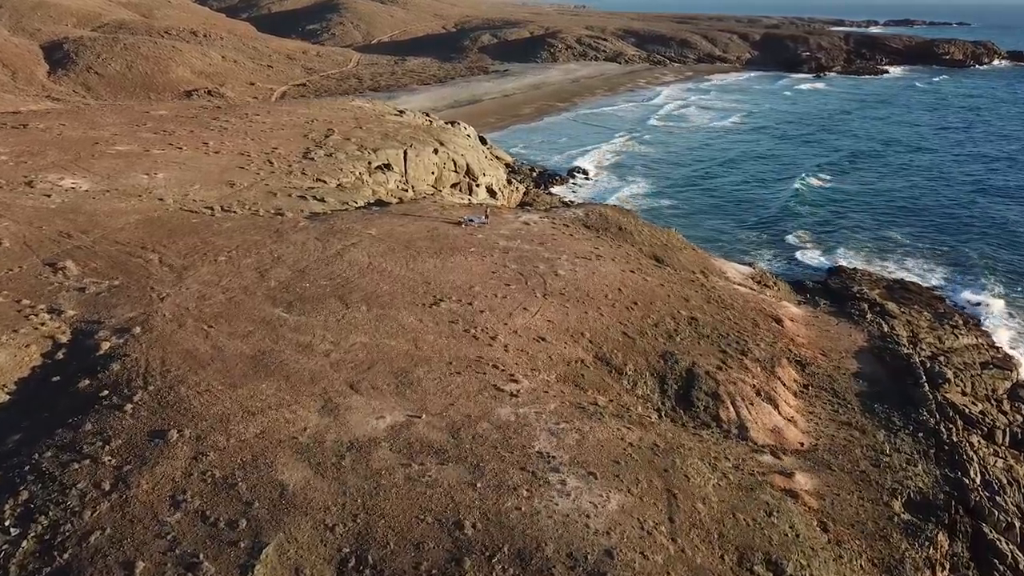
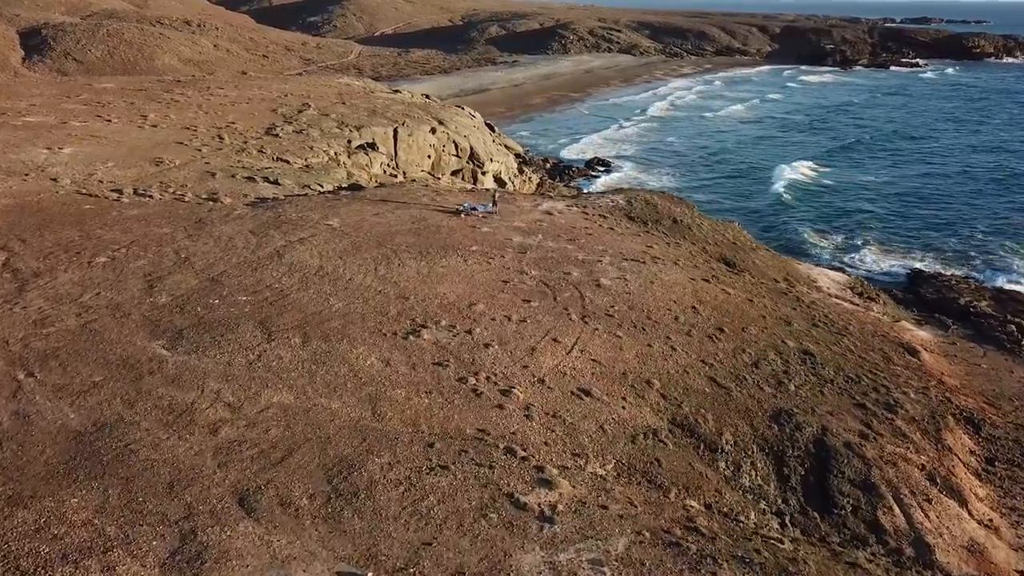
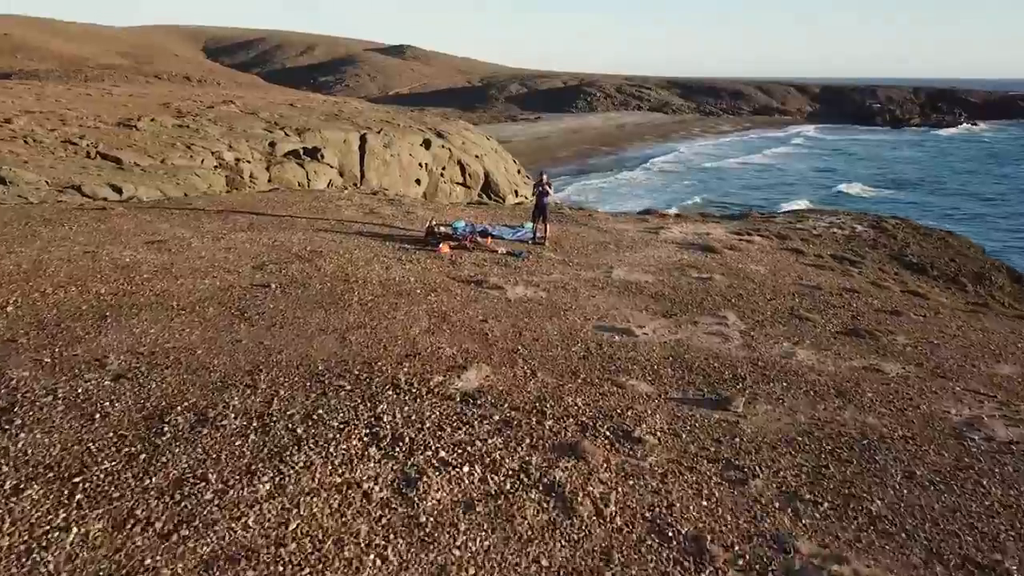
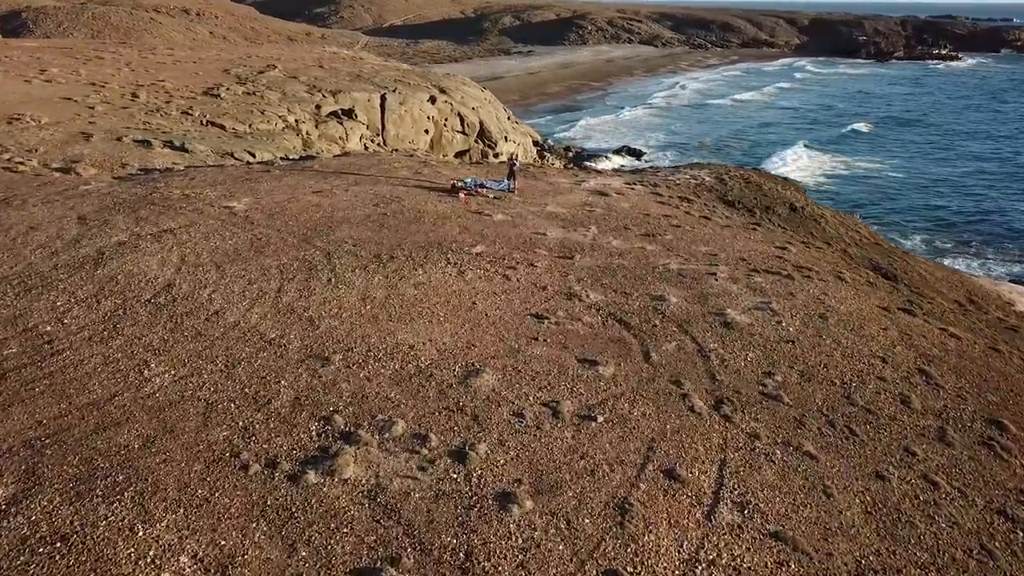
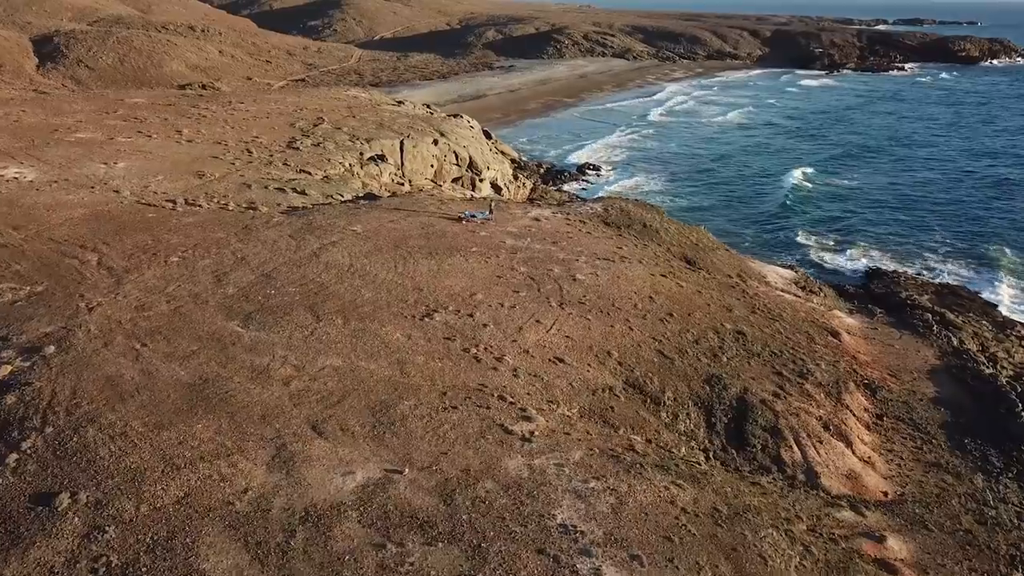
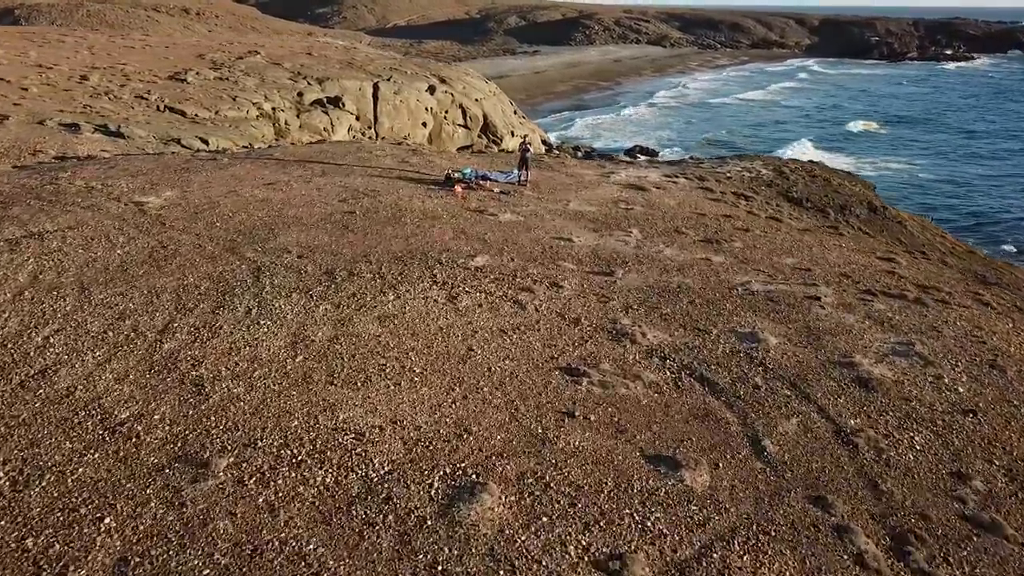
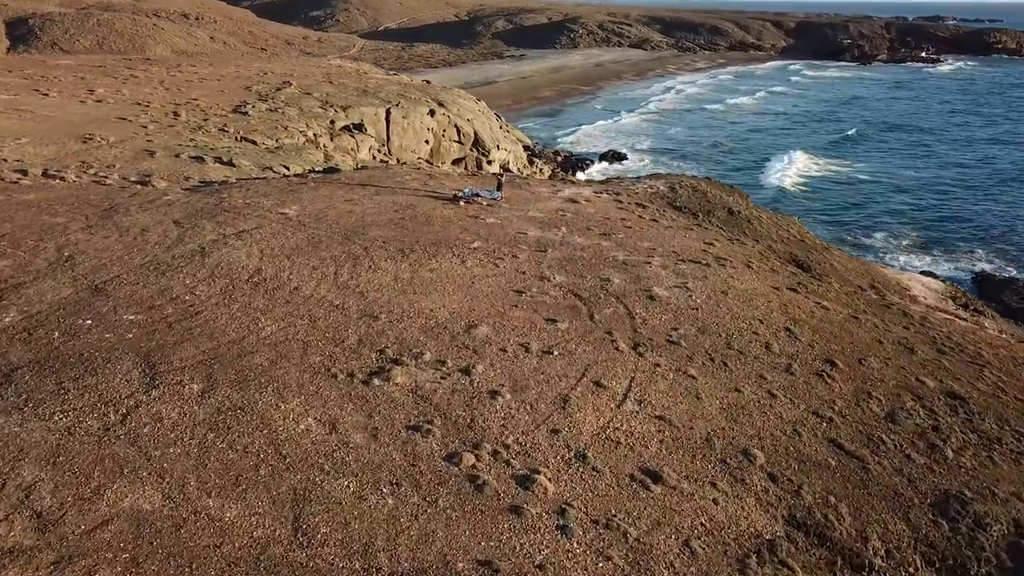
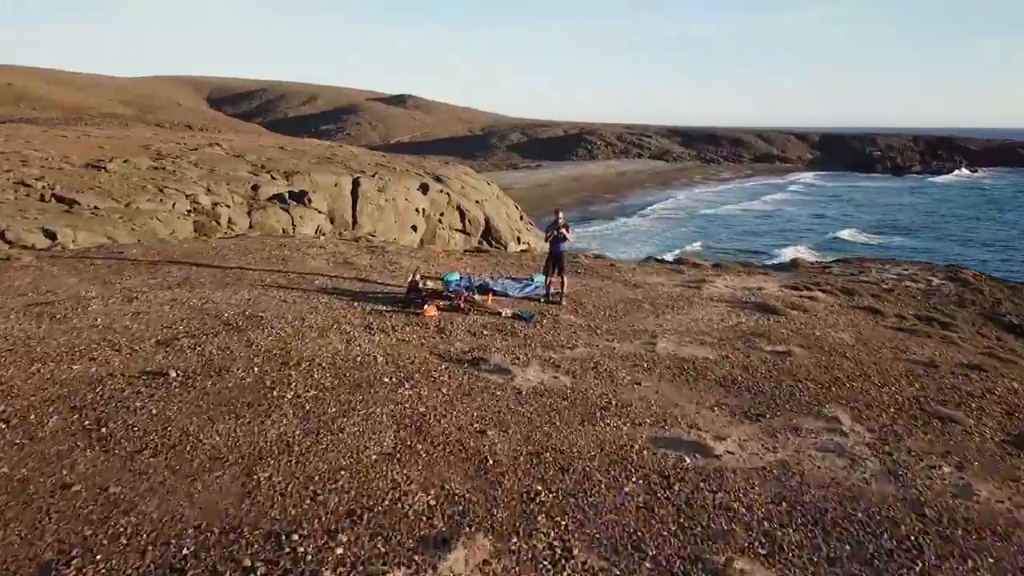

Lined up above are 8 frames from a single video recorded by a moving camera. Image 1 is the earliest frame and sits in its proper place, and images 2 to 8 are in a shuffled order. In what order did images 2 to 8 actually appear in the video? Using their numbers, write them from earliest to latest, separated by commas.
5, 2, 7, 4, 6, 3, 8
